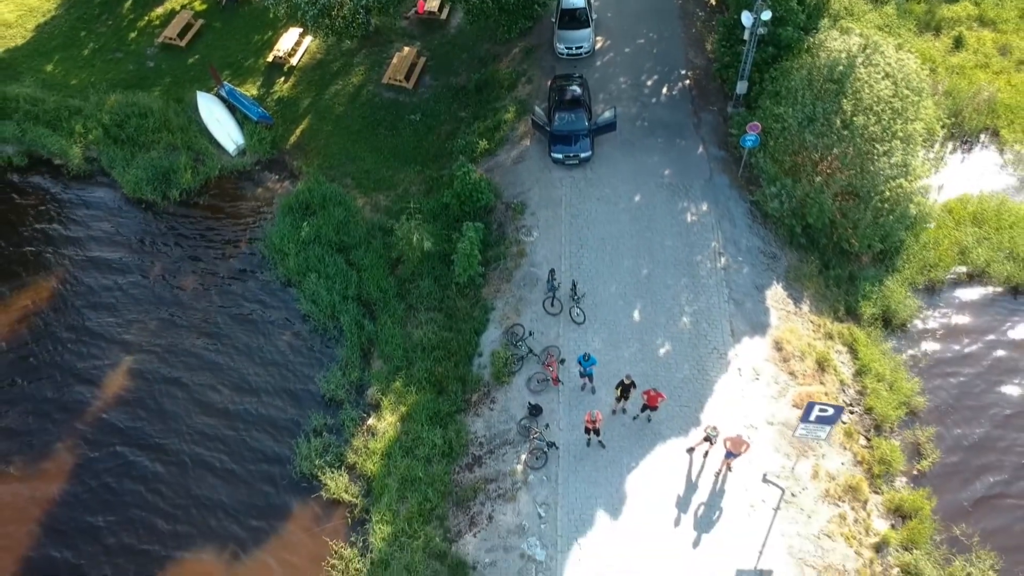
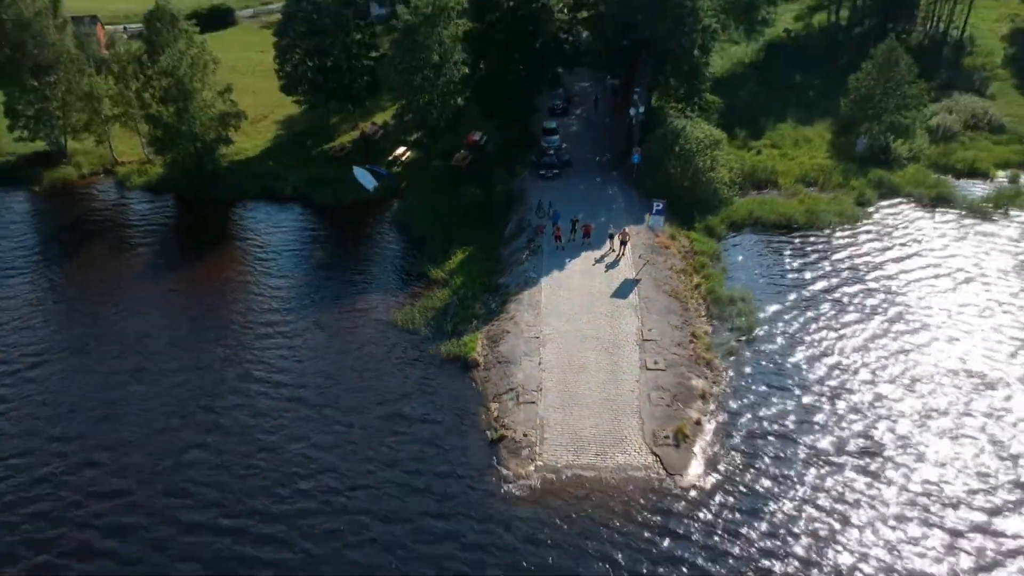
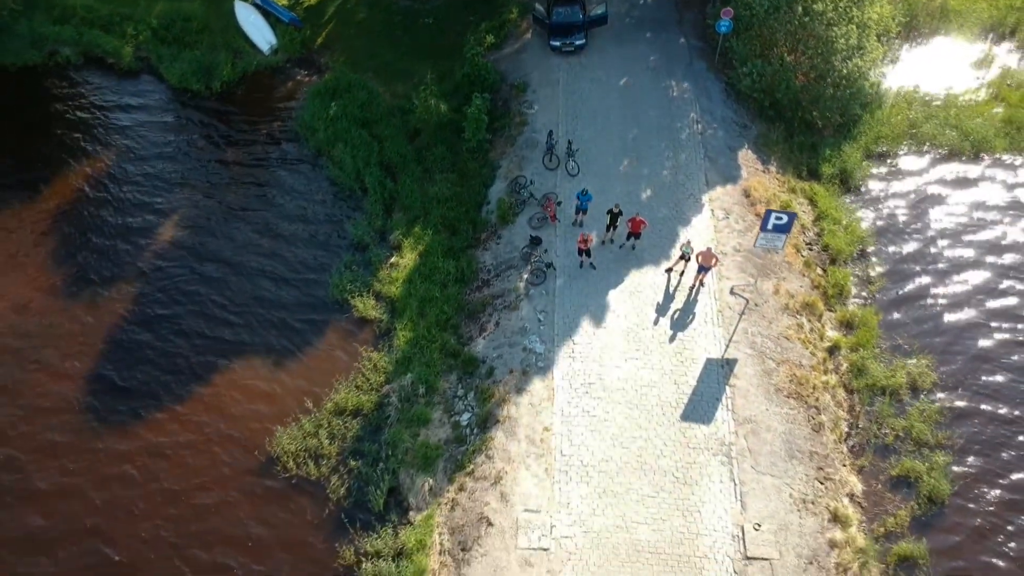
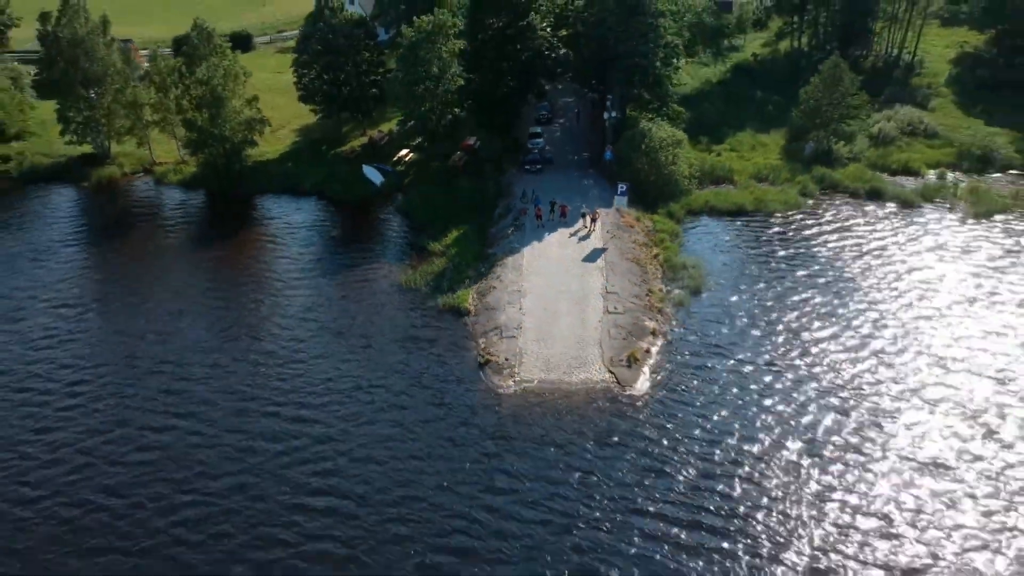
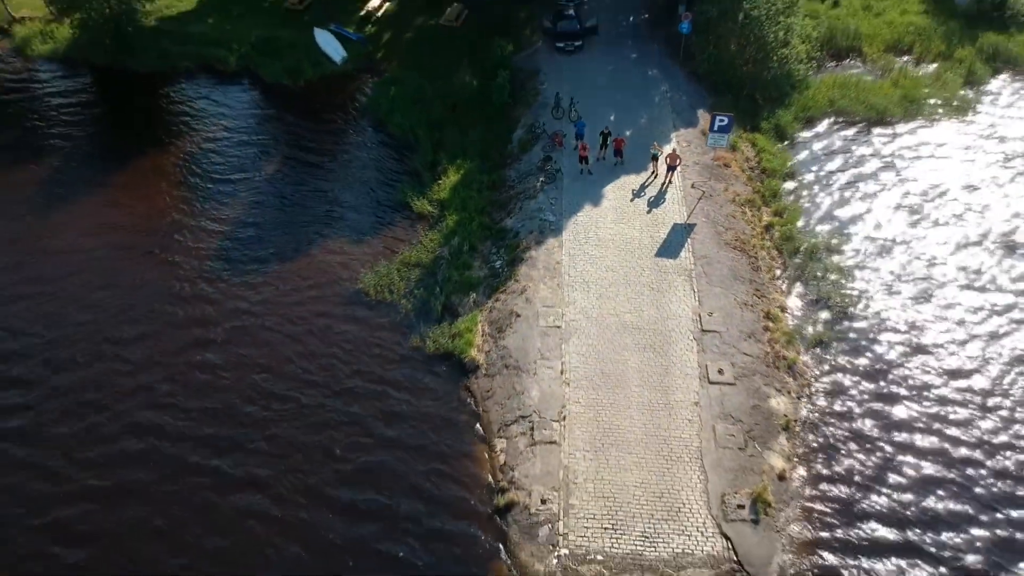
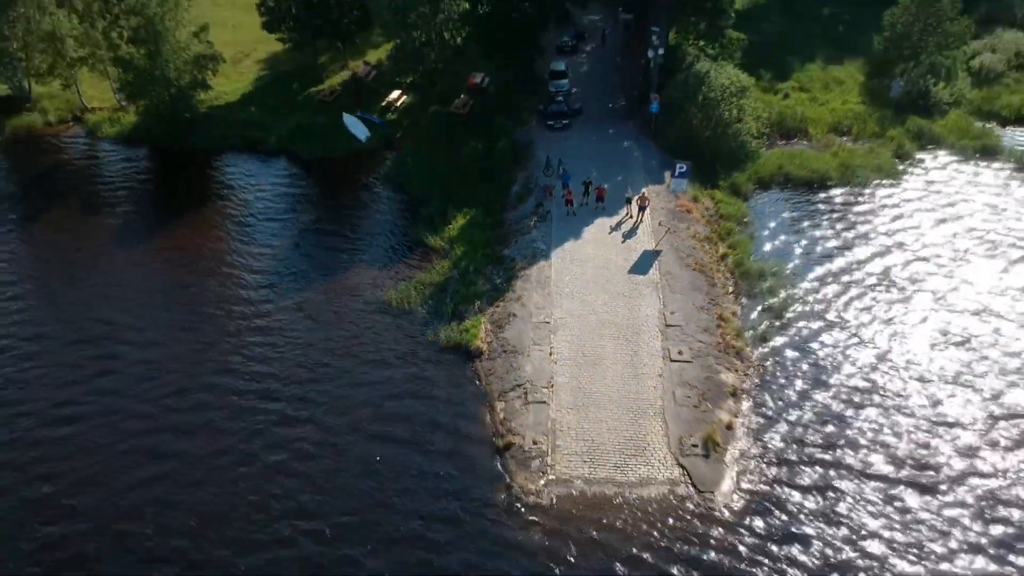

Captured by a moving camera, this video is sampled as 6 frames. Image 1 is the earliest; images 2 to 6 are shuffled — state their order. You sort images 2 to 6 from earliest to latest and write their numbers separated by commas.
3, 5, 6, 2, 4
